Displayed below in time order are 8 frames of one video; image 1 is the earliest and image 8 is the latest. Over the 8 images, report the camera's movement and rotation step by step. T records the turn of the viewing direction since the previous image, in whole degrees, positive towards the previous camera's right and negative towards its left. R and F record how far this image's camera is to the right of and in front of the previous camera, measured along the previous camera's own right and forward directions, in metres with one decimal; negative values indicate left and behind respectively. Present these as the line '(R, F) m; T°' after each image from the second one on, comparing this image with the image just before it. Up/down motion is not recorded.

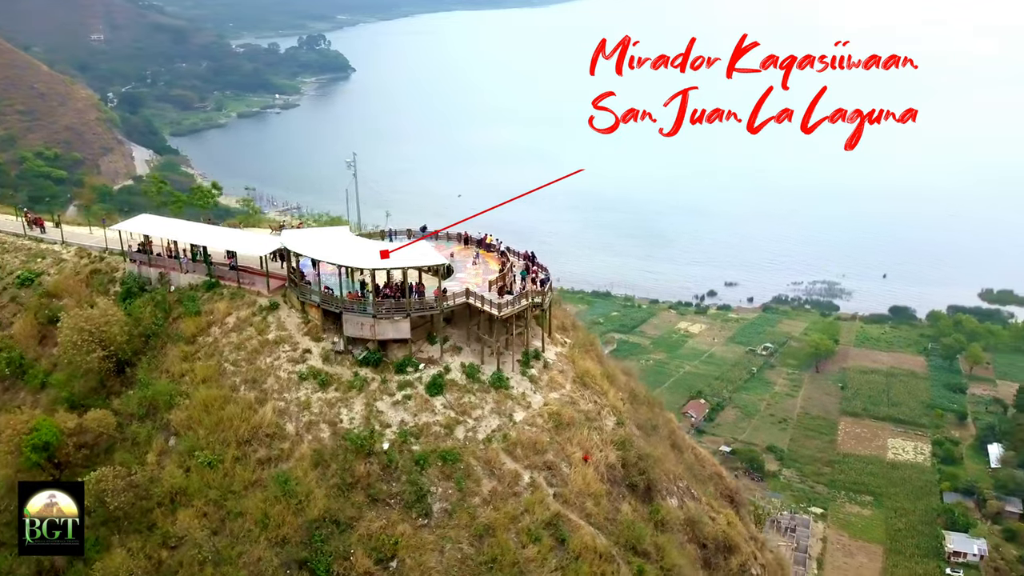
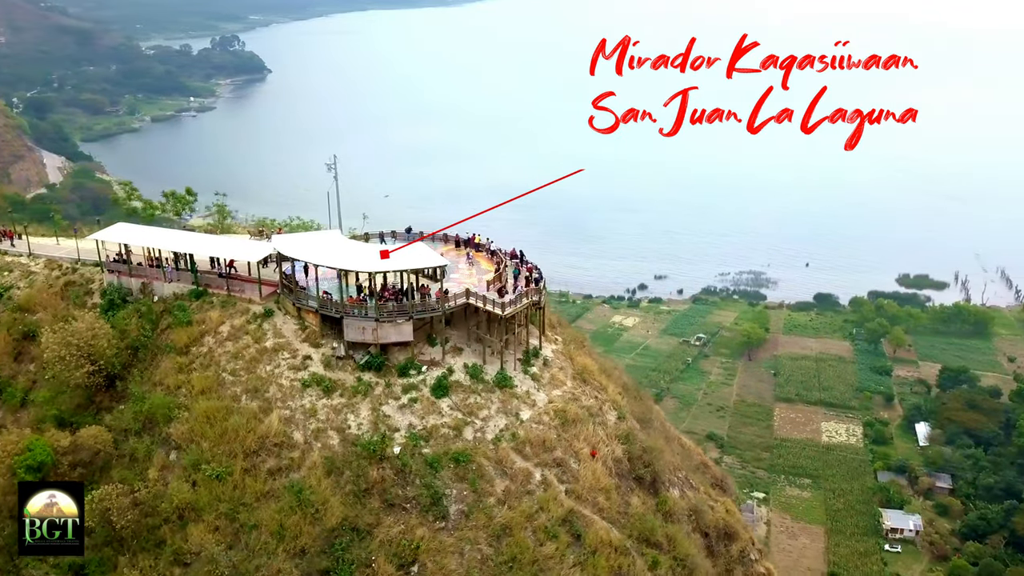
(-1.5, +0.1) m; +4°
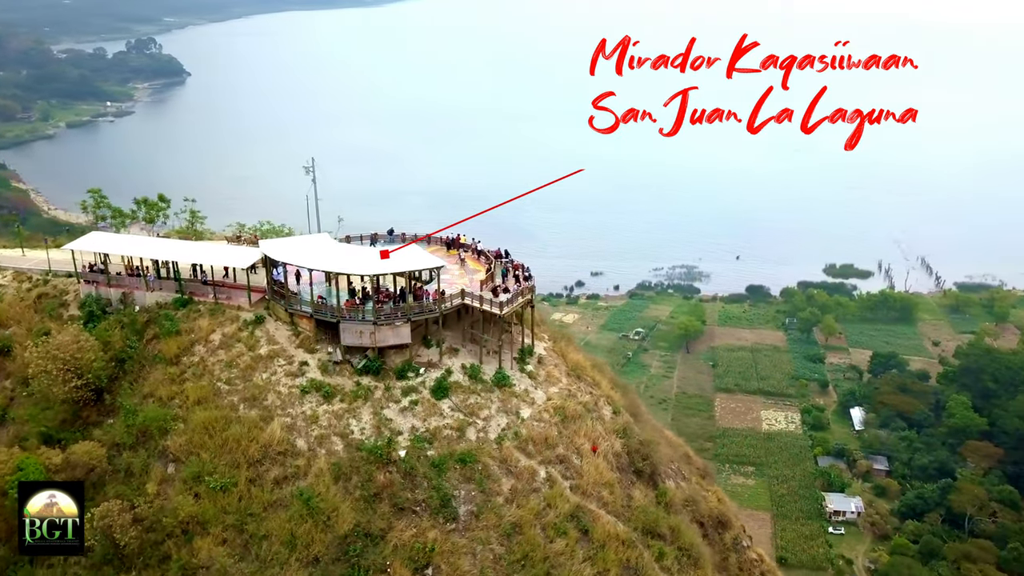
(-1.2, +0.1) m; +3°
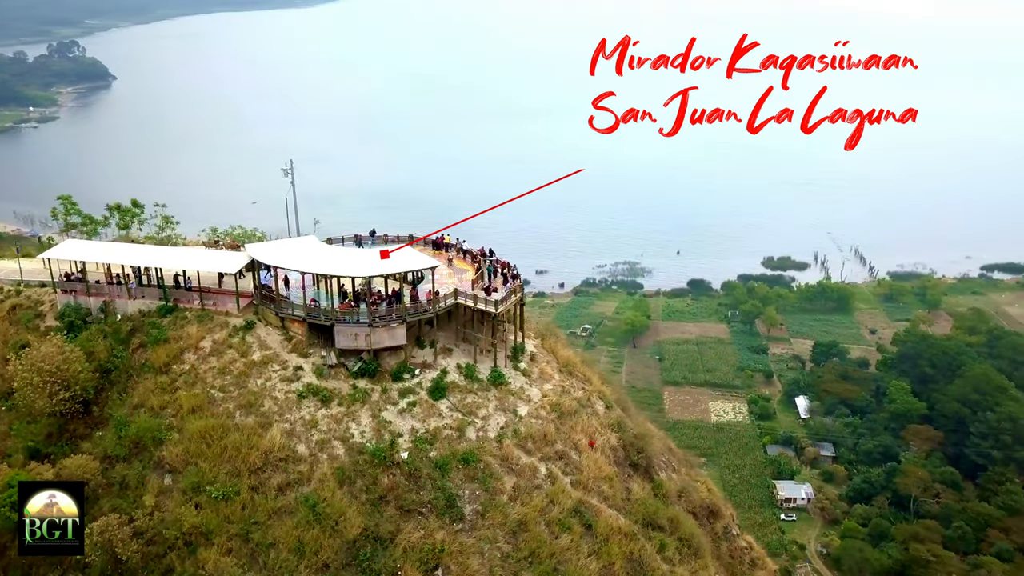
(-1.0, 0.0) m; +3°
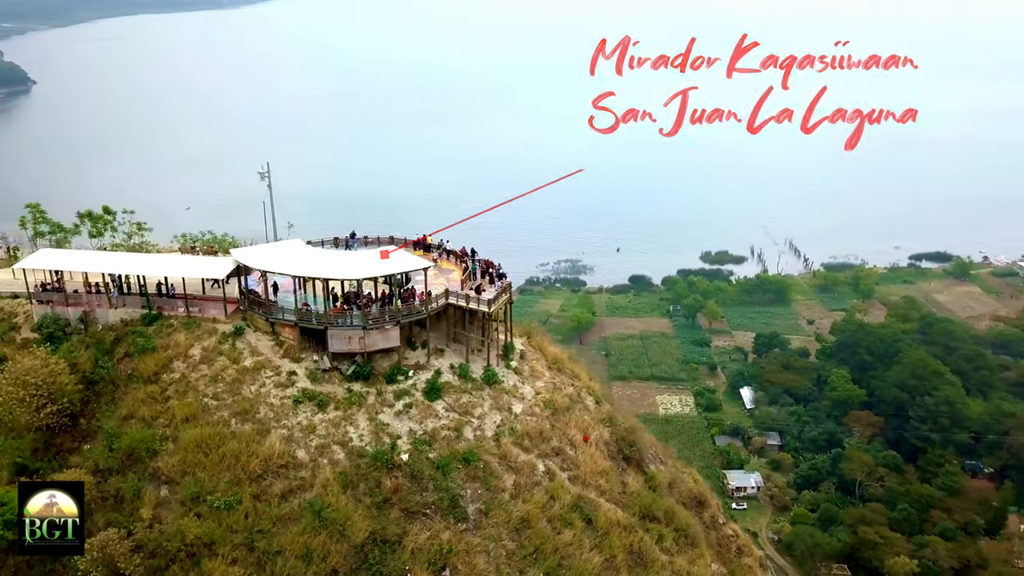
(-0.9, -0.1) m; +3°
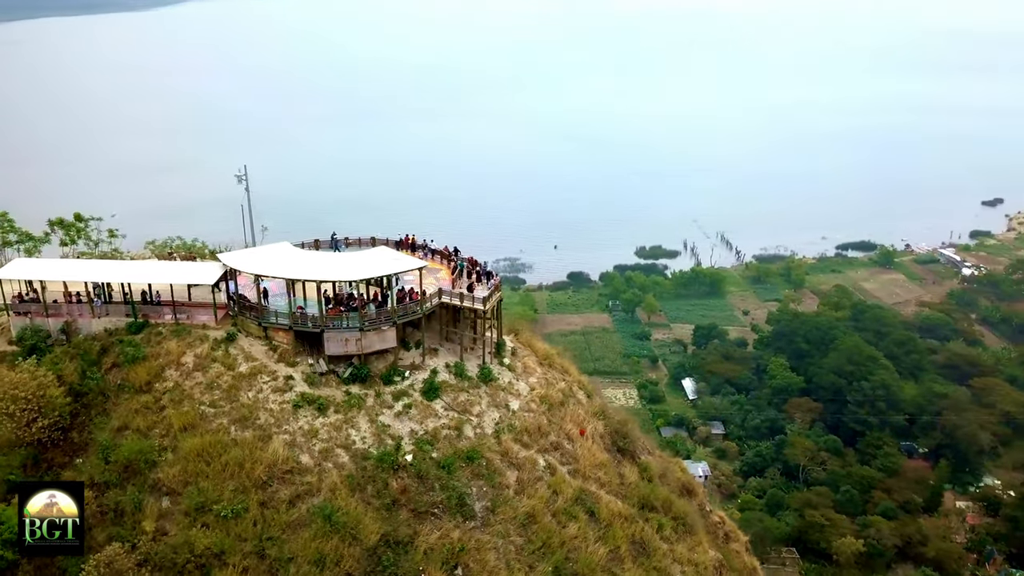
(-1.1, -0.1) m; +3°
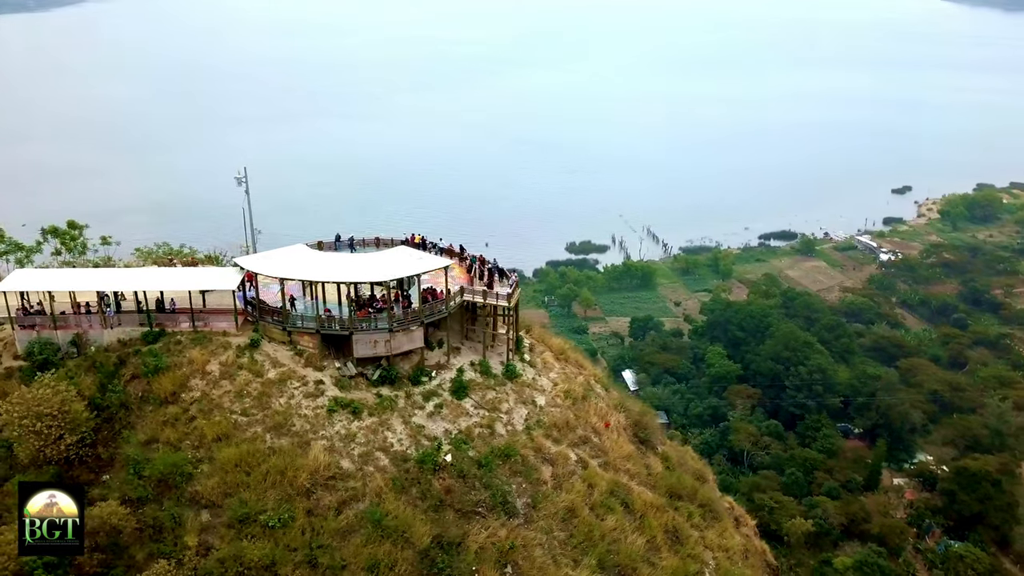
(-1.9, +0.1) m; +3°
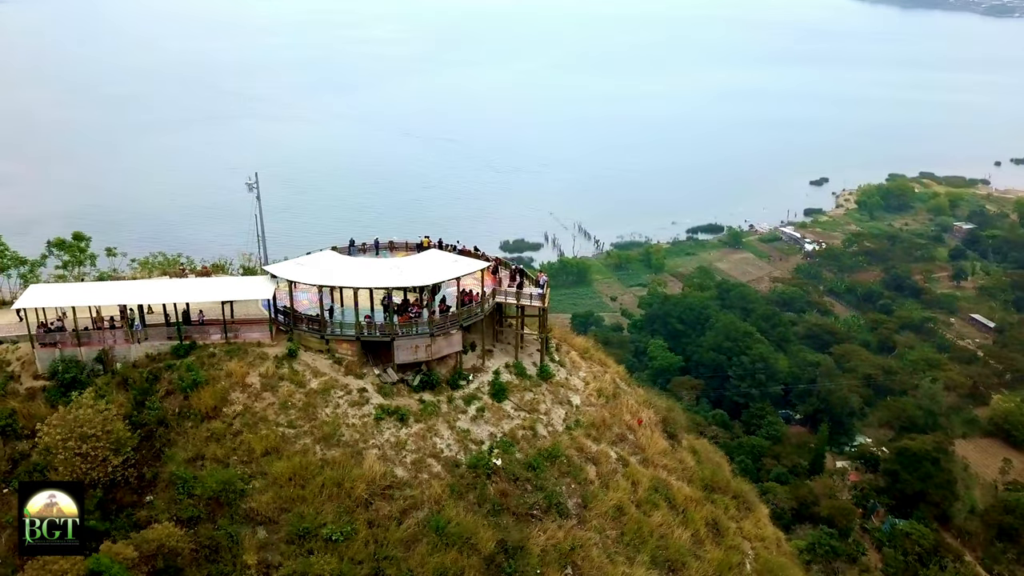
(-2.1, +0.1) m; +3°
